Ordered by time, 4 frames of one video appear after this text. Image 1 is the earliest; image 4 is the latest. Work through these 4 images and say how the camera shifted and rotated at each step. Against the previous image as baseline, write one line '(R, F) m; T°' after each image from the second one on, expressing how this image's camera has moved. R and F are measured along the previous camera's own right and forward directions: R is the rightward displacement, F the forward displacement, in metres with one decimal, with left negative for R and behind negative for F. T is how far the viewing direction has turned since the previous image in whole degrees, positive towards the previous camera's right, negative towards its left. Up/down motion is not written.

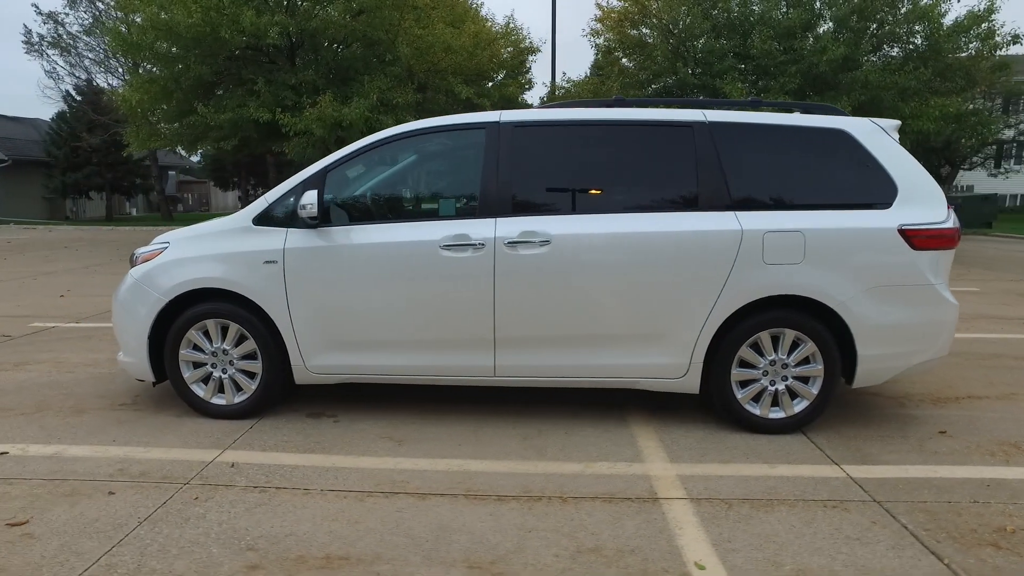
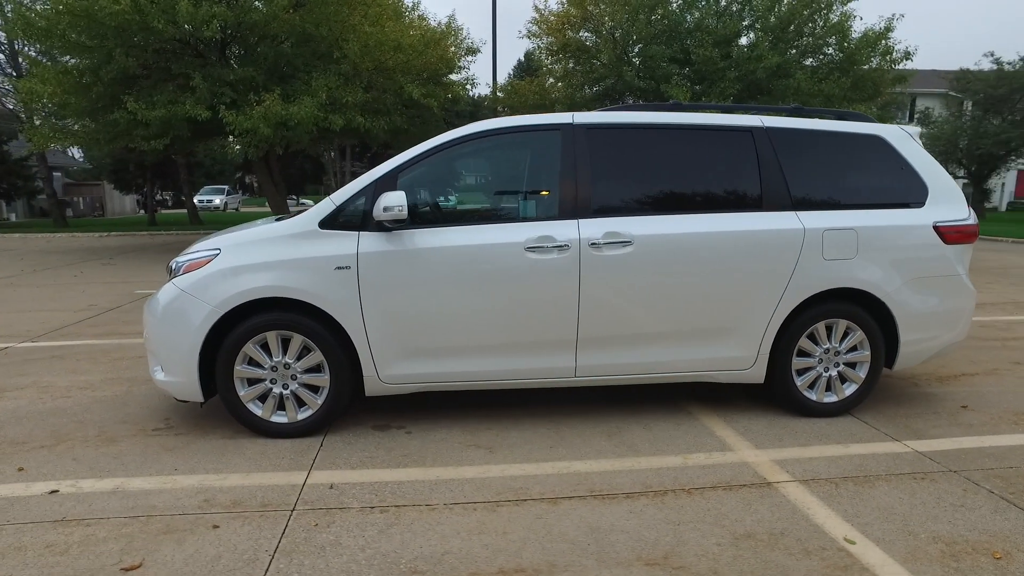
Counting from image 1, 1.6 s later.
(-1.2, +0.1) m; +9°
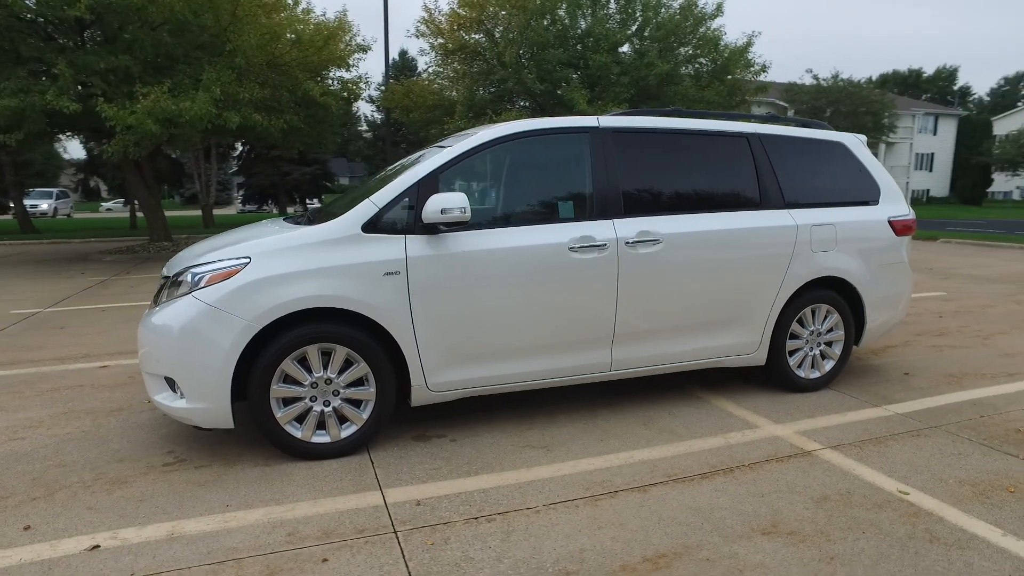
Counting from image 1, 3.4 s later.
(-1.3, +0.1) m; +13°
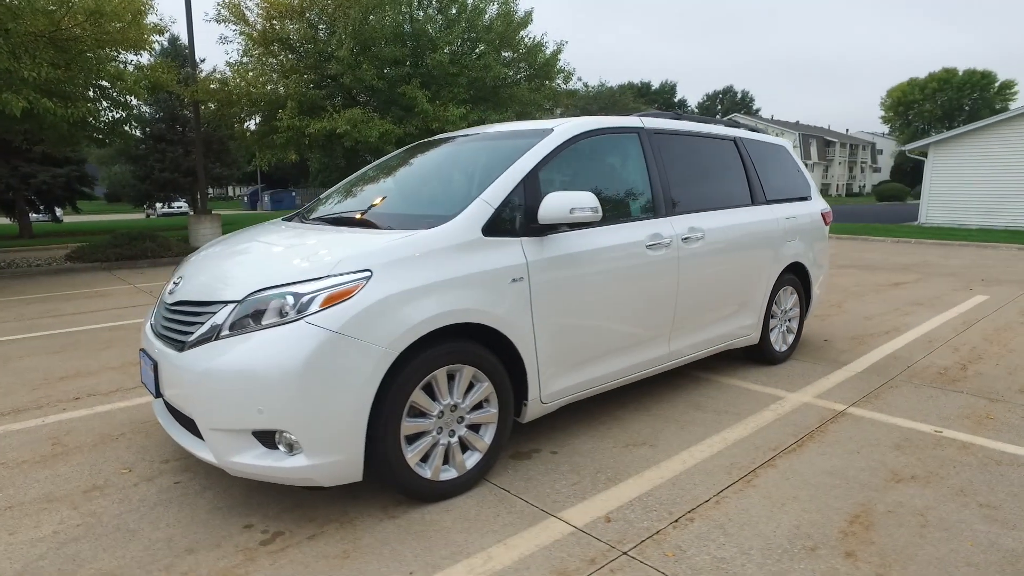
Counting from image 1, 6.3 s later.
(-2.1, +0.6) m; +22°
